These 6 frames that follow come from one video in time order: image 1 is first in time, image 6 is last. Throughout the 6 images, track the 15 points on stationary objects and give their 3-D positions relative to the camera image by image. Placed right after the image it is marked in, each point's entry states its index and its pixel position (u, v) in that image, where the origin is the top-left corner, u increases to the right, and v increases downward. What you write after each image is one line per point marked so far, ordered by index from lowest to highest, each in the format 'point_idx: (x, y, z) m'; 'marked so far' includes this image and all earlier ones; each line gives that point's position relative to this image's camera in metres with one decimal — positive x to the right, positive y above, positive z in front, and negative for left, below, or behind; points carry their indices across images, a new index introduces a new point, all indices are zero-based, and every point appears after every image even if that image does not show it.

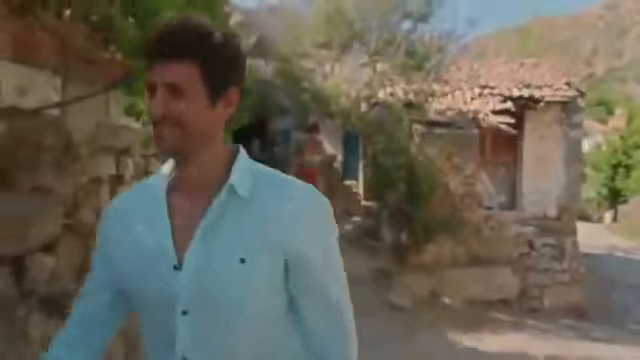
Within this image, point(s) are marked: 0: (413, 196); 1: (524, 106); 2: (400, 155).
0: (+1.7, -0.3, +12.6) m
1: (+4.4, +1.6, +15.0) m
2: (+1.5, +0.5, +12.6) m
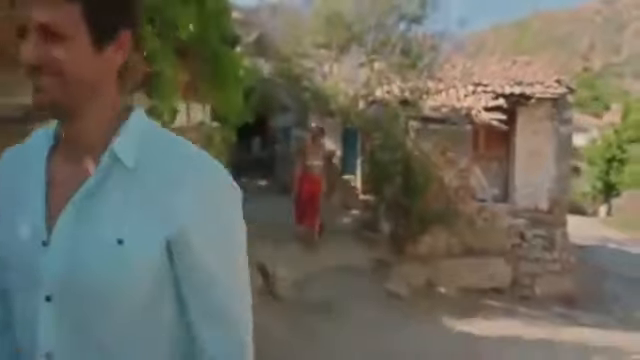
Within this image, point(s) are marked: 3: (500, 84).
0: (+1.7, -0.2, +13.2) m
1: (+4.4, +1.7, +15.6) m
2: (+1.5, +0.6, +13.2) m
3: (+4.1, +2.2, +15.7) m
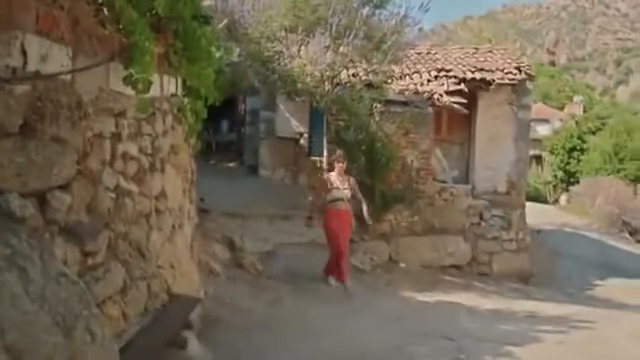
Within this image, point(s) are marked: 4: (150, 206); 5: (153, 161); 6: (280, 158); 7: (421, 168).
0: (+1.1, +0.2, +13.7) m
1: (+3.7, +2.1, +16.2) m
2: (+0.8, +1.0, +13.7) m
3: (+3.3, +2.6, +16.2) m
4: (-1.6, -0.2, +6.5) m
5: (-1.6, +0.2, +6.8) m
6: (-0.9, +0.6, +16.5) m
7: (+2.1, +0.3, +14.4) m
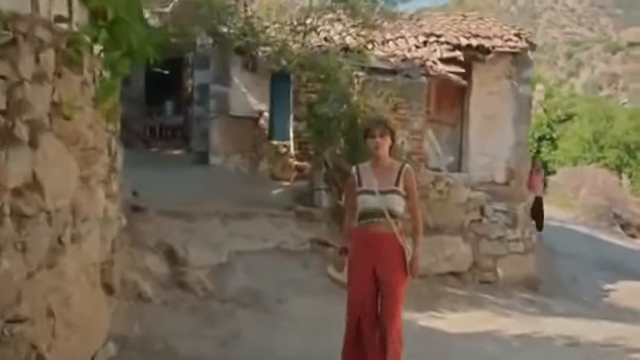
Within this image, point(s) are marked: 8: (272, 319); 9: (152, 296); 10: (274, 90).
0: (+0.5, +0.4, +10.8) m
1: (+3.0, +2.4, +13.5) m
2: (+0.3, +1.2, +10.8) m
3: (+2.6, +2.8, +13.5) m
4: (-1.6, -0.1, +3.5) m
5: (-1.7, +0.3, +3.8) m
6: (-1.6, +0.8, +13.5) m
7: (+1.5, +0.5, +11.7) m
8: (-0.5, -1.6, +7.8) m
9: (-1.8, -1.3, +7.6) m
10: (-0.9, +1.7, +13.6) m
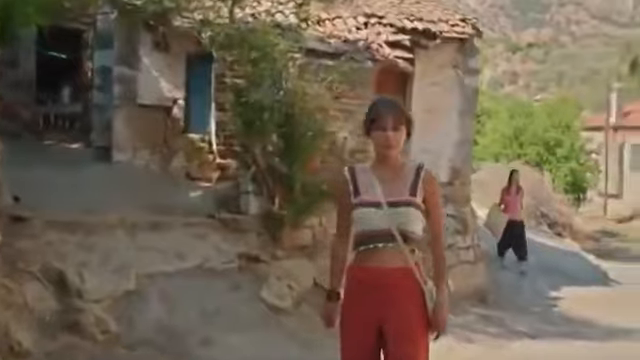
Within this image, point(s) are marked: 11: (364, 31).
0: (-0.4, +0.4, +9.1) m
1: (+1.7, +2.4, +12.0) m
2: (-0.6, +1.1, +9.0) m
3: (+1.3, +2.8, +12.0) m
4: (-1.5, -0.2, +1.5) m
5: (-1.7, +0.2, +1.8) m
6: (-2.9, +0.8, +11.5) m
7: (+0.5, +0.4, +10.0) m
8: (-1.1, -1.6, +6.0) m
9: (-2.3, -1.3, +5.6) m
10: (-2.2, +1.7, +11.6) m
11: (+0.7, +2.5, +11.7) m
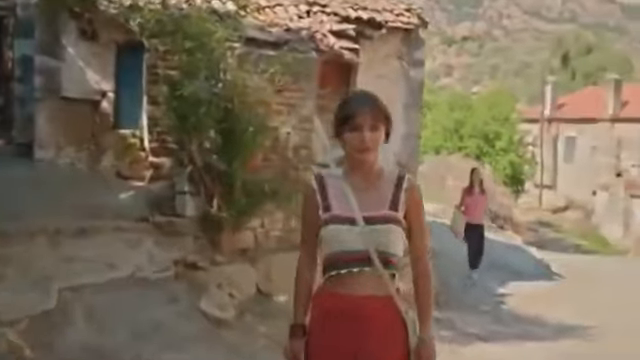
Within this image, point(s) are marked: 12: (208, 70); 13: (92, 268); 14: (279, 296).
0: (-1.1, +0.4, +8.4) m
1: (+0.7, +2.4, +11.5) m
2: (-1.3, +1.1, +8.3) m
3: (+0.4, +2.9, +11.4) m
4: (-1.6, -0.3, +0.8) m
5: (-1.7, +0.1, +1.1) m
6: (-3.8, +0.8, +10.6) m
7: (-0.3, +0.5, +9.4) m
8: (-1.5, -1.6, +5.3) m
9: (-2.7, -1.4, +4.8) m
10: (-3.1, +1.7, +10.8) m
11: (-0.3, +2.6, +11.1) m
12: (-1.3, +1.3, +8.2) m
13: (-2.3, -0.9, +7.1) m
14: (-0.5, -1.4, +8.7) m
